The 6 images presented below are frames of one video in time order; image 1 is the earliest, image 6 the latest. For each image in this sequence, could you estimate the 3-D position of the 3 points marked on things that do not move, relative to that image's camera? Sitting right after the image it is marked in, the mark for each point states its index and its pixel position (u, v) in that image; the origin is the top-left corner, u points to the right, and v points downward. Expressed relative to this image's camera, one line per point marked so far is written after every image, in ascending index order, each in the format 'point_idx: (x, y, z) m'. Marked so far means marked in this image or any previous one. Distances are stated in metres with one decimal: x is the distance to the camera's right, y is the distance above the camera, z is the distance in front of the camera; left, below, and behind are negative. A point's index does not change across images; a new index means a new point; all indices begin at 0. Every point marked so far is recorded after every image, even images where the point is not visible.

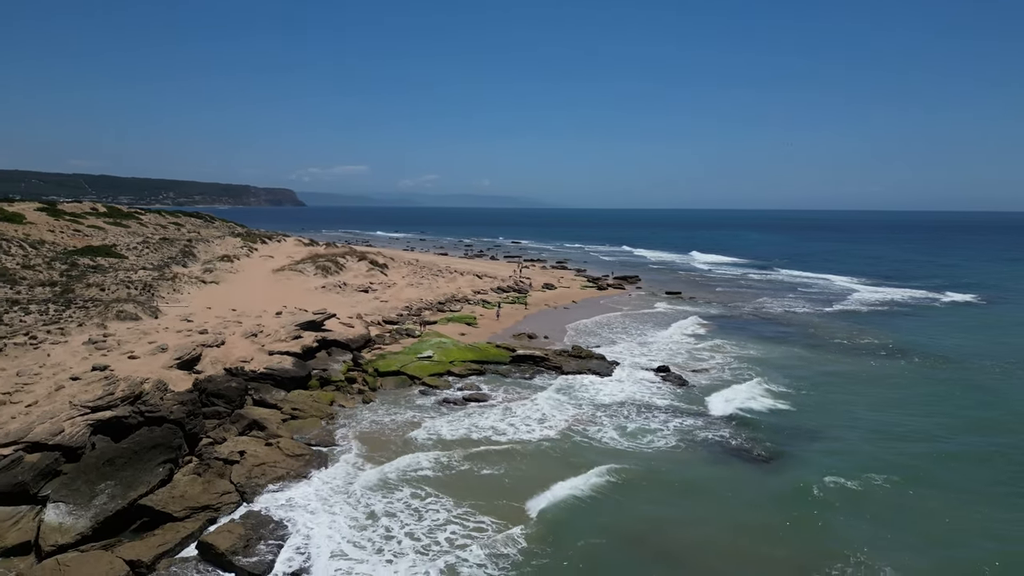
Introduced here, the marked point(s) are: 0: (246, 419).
0: (-4.9, -2.4, +13.2) m
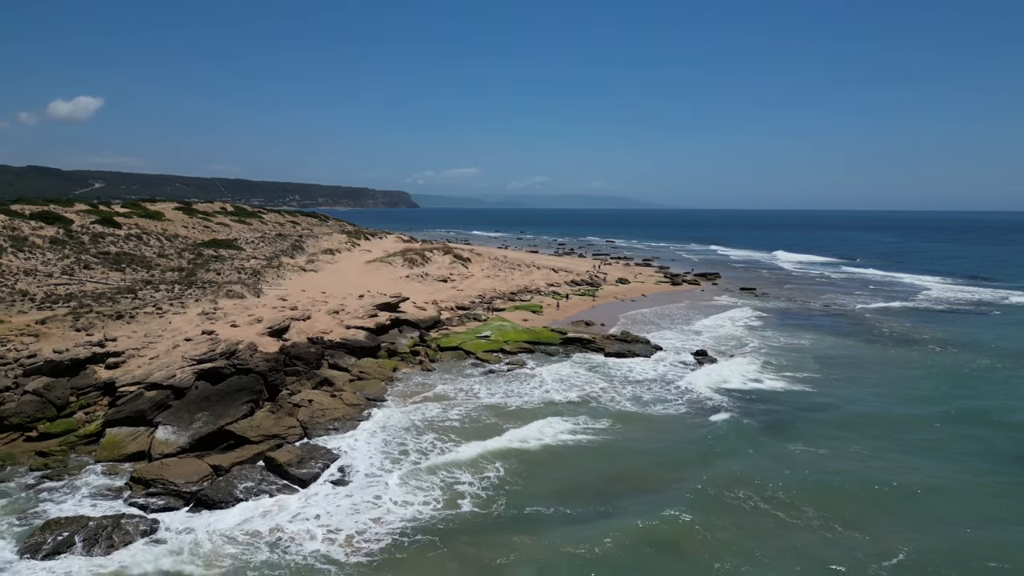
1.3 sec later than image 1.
0: (-4.3, -1.9, +15.7) m
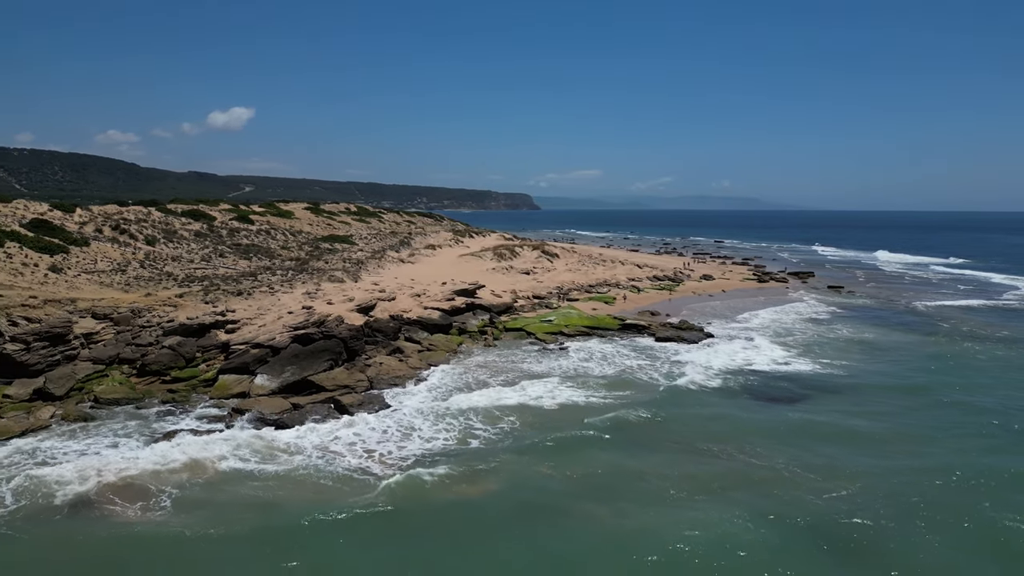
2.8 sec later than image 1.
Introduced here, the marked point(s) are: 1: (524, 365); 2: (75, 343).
0: (-3.1, -1.5, +18.4) m
1: (+0.3, -1.9, +17.2) m
2: (-10.2, -1.3, +16.5) m
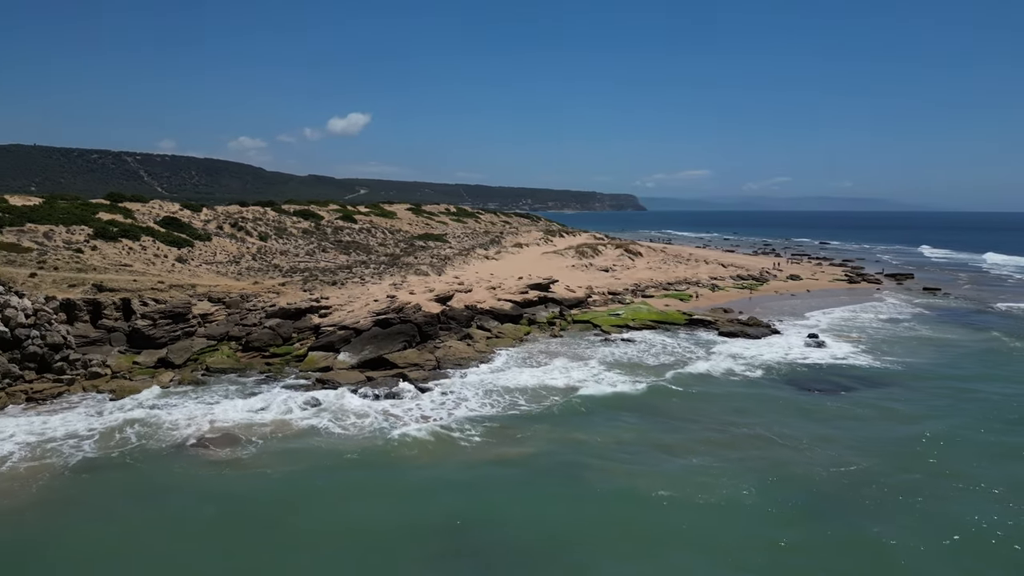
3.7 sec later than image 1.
0: (-1.4, -1.2, +20.0) m
1: (+1.8, -1.7, +18.3) m
2: (-8.6, -0.9, +19.1) m
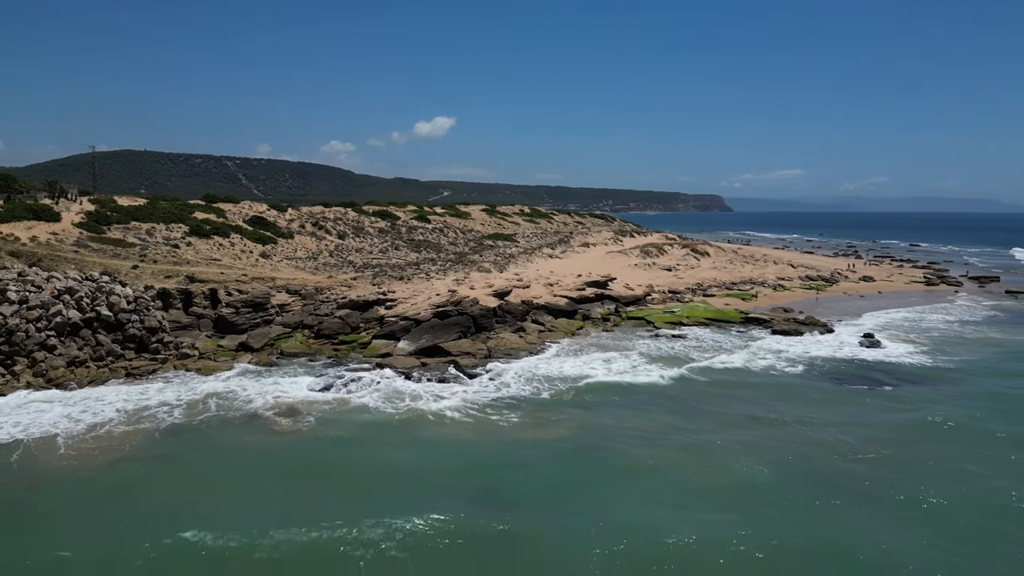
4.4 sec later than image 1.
0: (+0.2, -1.1, +21.0) m
1: (+3.1, -1.5, +19.0) m
2: (-7.1, -0.6, +20.9) m
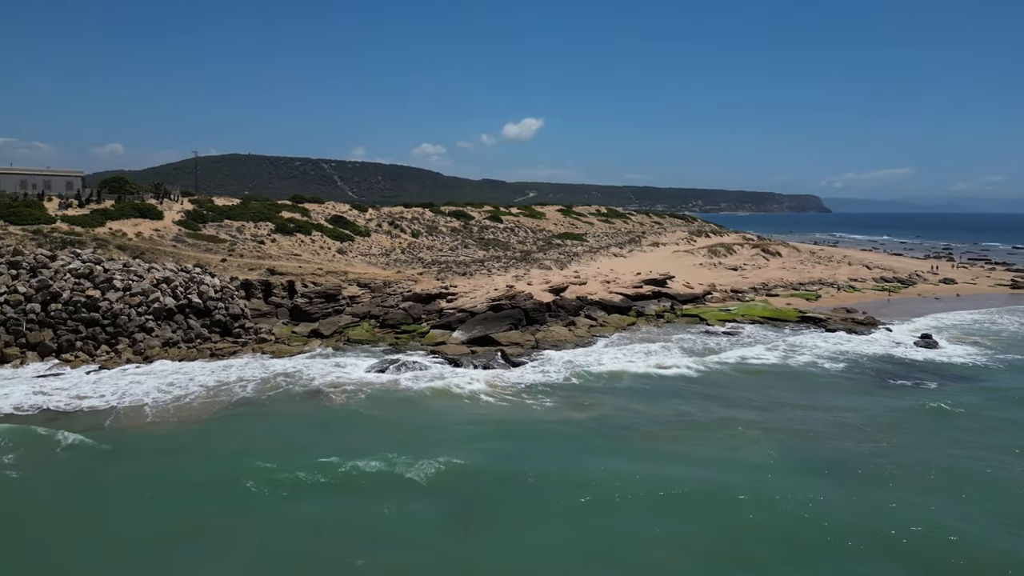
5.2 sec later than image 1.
0: (+1.8, -0.9, +21.9) m
1: (+4.5, -1.5, +19.5) m
2: (-5.4, -0.4, +22.6) m
